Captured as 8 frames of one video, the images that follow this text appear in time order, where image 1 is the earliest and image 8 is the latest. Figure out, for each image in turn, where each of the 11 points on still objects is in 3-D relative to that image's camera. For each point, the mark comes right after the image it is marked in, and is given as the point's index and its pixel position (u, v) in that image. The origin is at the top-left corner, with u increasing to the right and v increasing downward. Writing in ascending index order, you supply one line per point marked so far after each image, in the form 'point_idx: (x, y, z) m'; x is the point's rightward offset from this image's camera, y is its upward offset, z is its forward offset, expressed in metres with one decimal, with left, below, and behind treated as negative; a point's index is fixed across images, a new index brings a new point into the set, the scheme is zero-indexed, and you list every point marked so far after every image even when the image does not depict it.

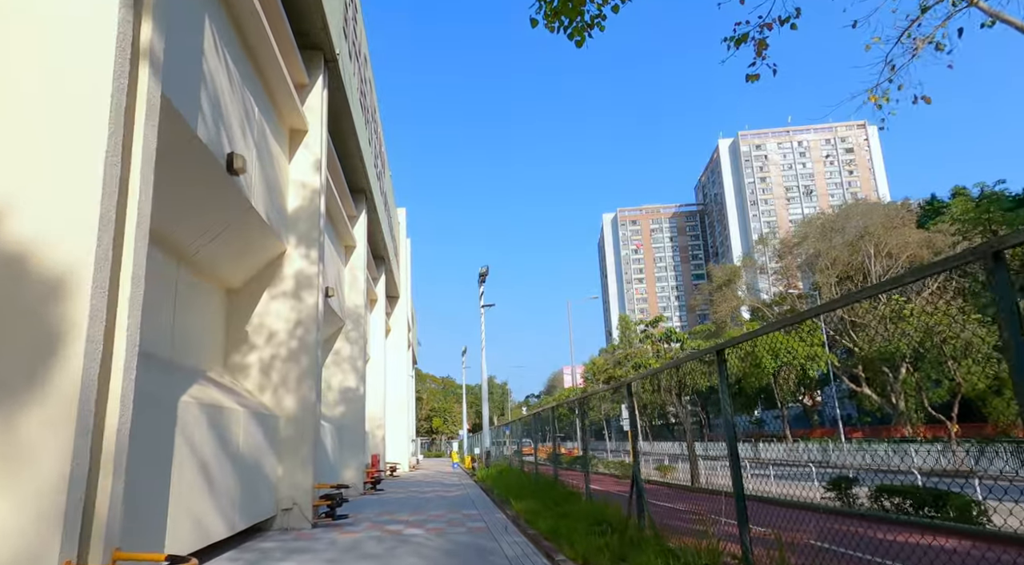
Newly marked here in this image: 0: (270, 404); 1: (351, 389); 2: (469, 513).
0: (-3.7, -1.9, +10.0) m
1: (-4.2, -2.8, +17.0) m
2: (-0.8, -4.2, +11.8) m
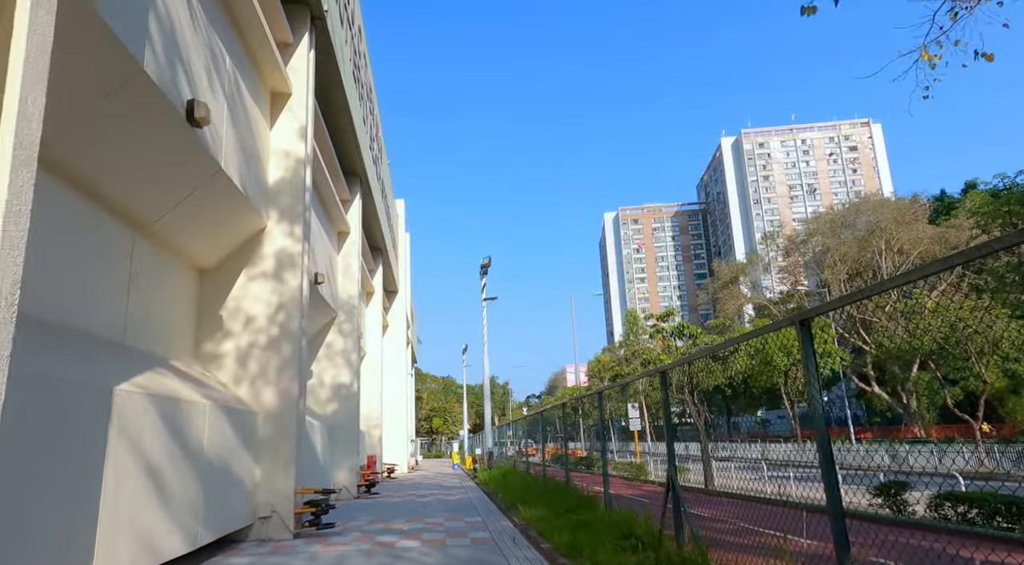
0: (-3.6, -1.6, +8.9) m
1: (-4.1, -2.5, +15.9) m
2: (-0.7, -3.9, +10.7) m
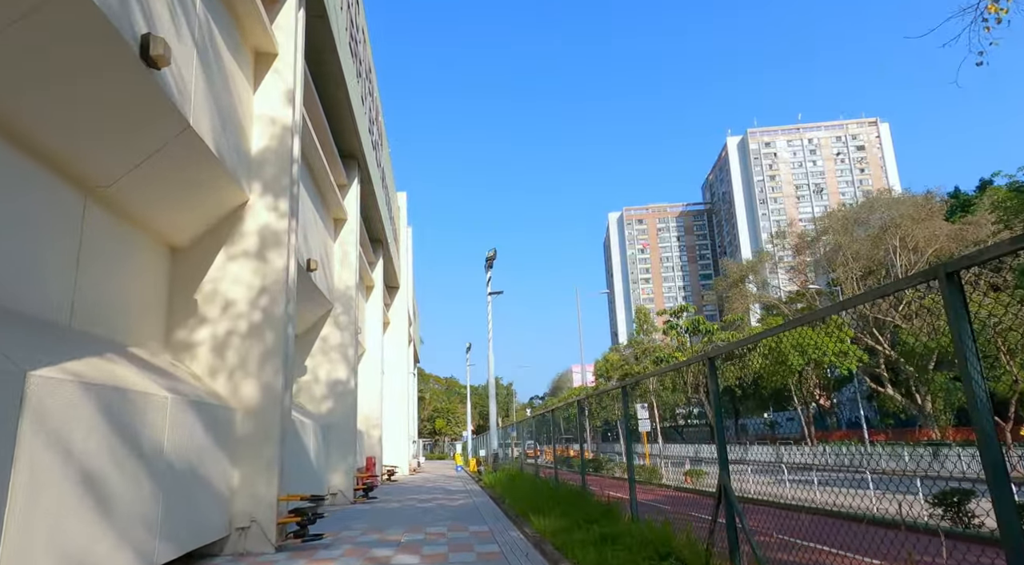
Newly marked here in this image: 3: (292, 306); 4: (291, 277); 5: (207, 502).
0: (-3.5, -1.3, +7.9) m
1: (-3.9, -2.2, +14.8) m
2: (-0.5, -3.6, +9.6) m
3: (-2.8, -0.3, +8.3) m
4: (-2.9, +0.1, +8.6) m
5: (-3.2, -2.3, +6.8) m
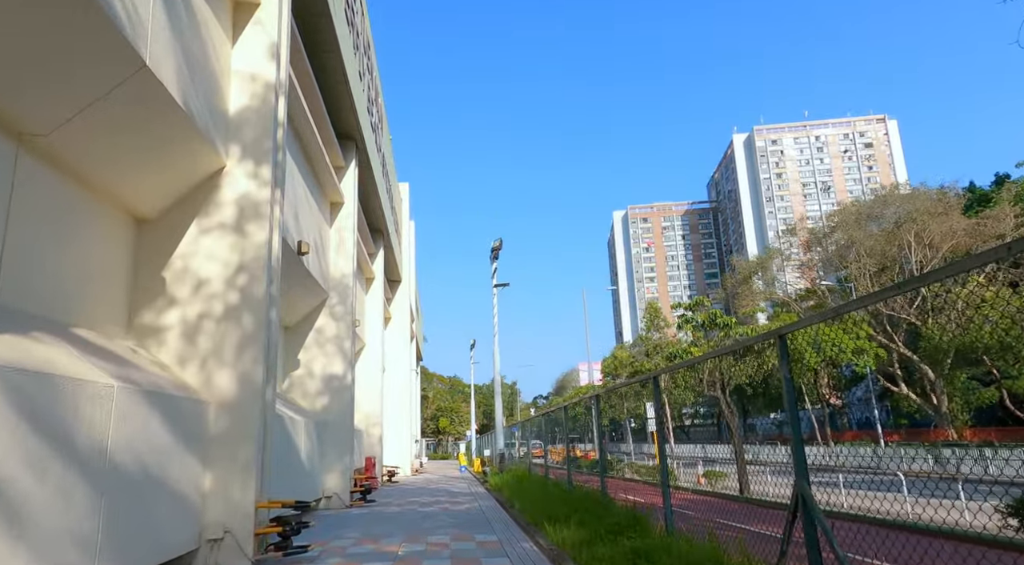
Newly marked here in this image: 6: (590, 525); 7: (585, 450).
0: (-3.3, -1.1, +6.9) m
1: (-3.7, -2.0, +13.8) m
2: (-0.4, -3.4, +8.6) m
3: (-2.7, 0.0, +7.3) m
4: (-2.8, +0.3, +7.6) m
5: (-3.0, -2.0, +5.8) m
6: (+0.9, -2.8, +7.5) m
7: (+1.3, -2.9, +11.5) m
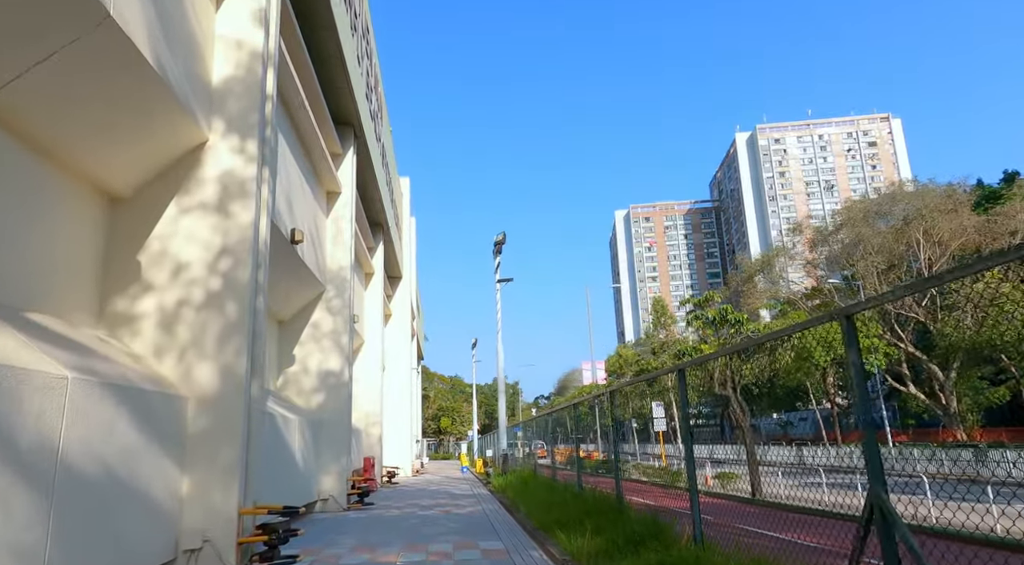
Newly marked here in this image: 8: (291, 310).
0: (-3.2, -0.9, +6.3) m
1: (-3.6, -1.8, +13.2) m
2: (-0.3, -3.2, +8.0) m
3: (-2.6, +0.1, +6.7) m
4: (-2.7, +0.5, +7.0) m
5: (-3.0, -1.9, +5.2) m
6: (+1.0, -2.6, +6.9) m
7: (+1.3, -2.8, +10.9) m
8: (-4.3, -0.5, +12.7) m
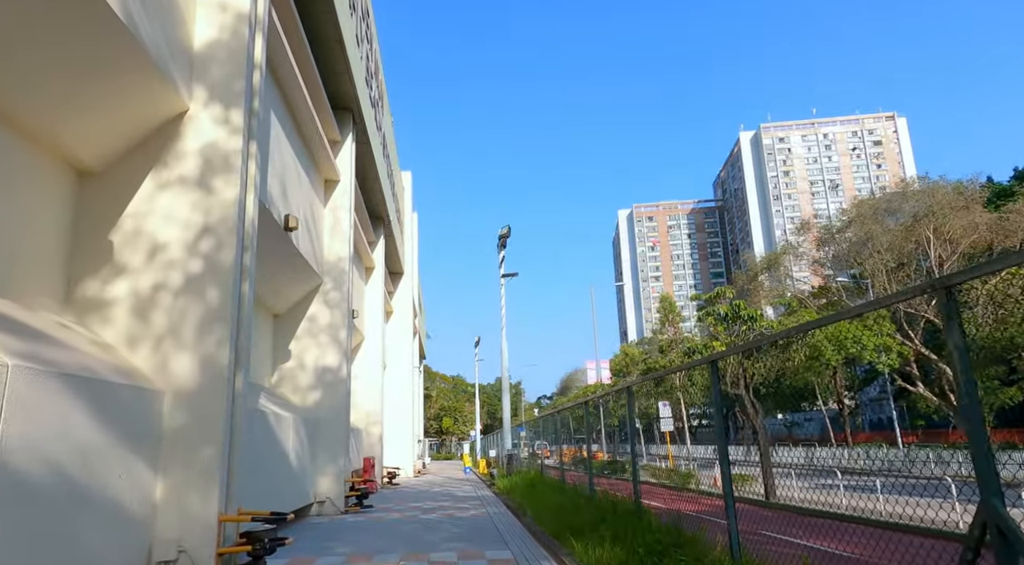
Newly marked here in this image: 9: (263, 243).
0: (-3.1, -0.8, +5.6) m
1: (-3.5, -1.7, +12.6) m
2: (-0.2, -3.1, +7.4) m
3: (-2.5, +0.3, +6.1) m
4: (-2.6, +0.7, +6.4) m
5: (-2.9, -1.7, +4.6) m
6: (+1.1, -2.5, +6.3) m
7: (+1.5, -2.6, +10.3) m
8: (-4.2, -0.4, +12.1) m
9: (-3.6, +0.6, +9.5) m
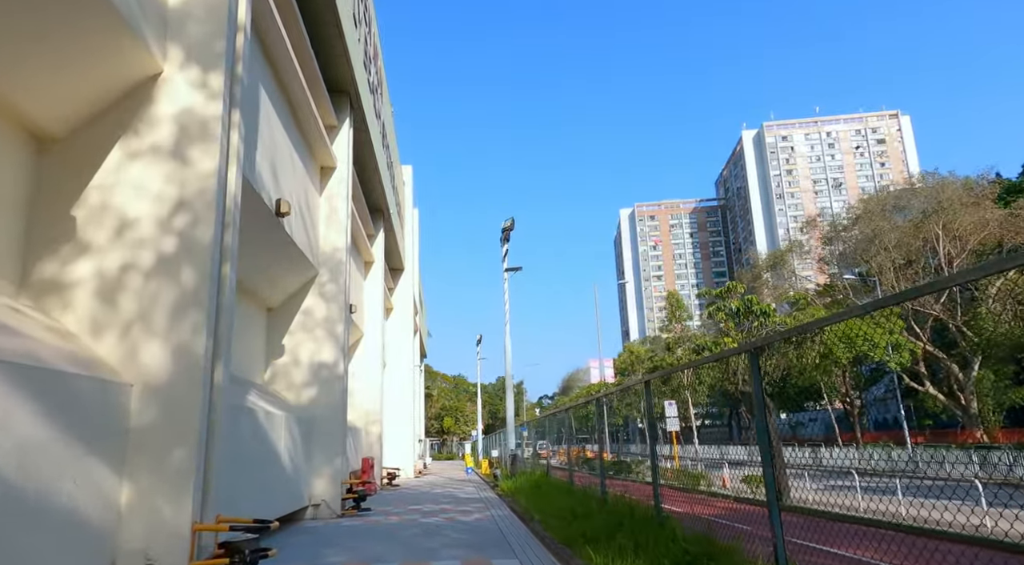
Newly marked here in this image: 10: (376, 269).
0: (-3.1, -0.6, +5.0) m
1: (-3.4, -1.5, +12.0) m
2: (-0.1, -2.9, +6.7) m
3: (-2.4, +0.4, +5.5) m
4: (-2.5, +0.8, +5.8) m
5: (-2.8, -1.6, +4.0) m
6: (+1.2, -2.3, +5.6) m
7: (+1.5, -2.5, +9.6) m
8: (-4.1, -0.2, +11.5) m
9: (-3.5, +0.7, +8.9) m
10: (-4.1, +0.4, +19.6) m
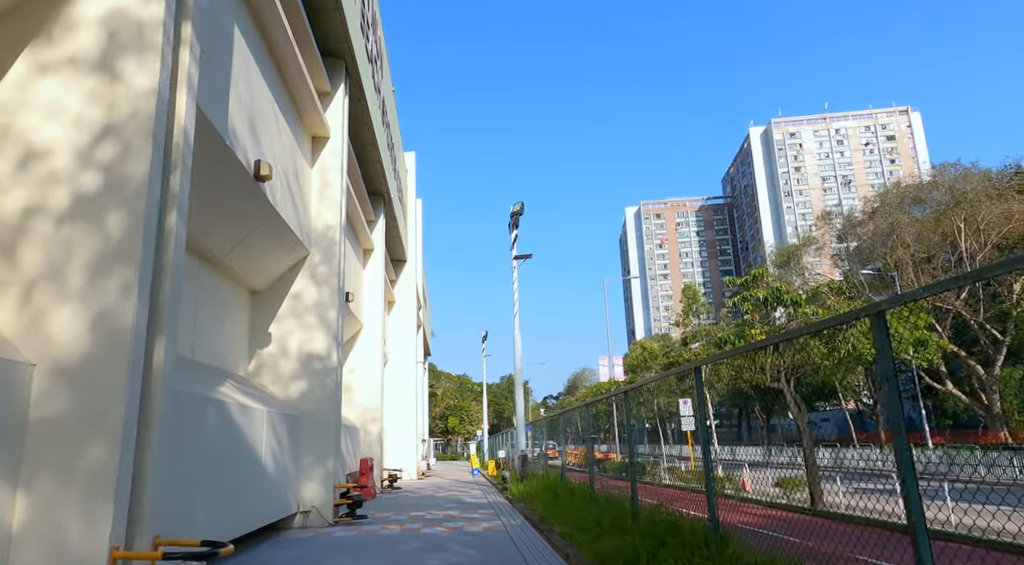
0: (-2.9, -0.3, +3.8) m
1: (-3.2, -1.2, +10.8) m
2: (+0.1, -2.6, +5.5) m
3: (-2.2, +0.8, +4.2) m
4: (-2.3, +1.1, +4.6) m
5: (-2.6, -1.2, +2.7) m
6: (+1.3, -2.0, +4.4) m
7: (+1.7, -2.2, +8.4) m
8: (-3.9, +0.1, +10.3) m
9: (-3.4, +1.0, +7.7) m
10: (-3.8, +0.7, +18.4) m
